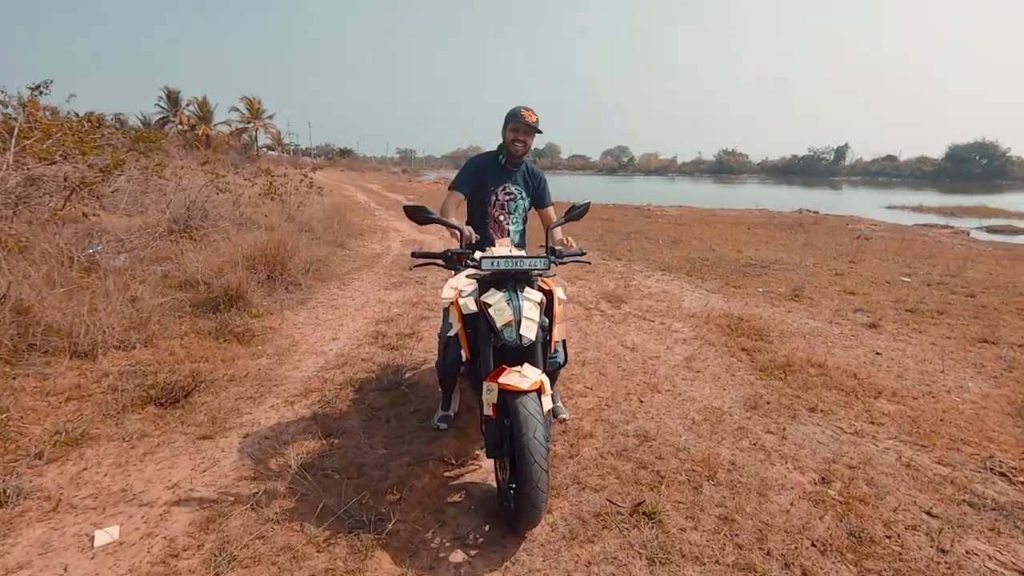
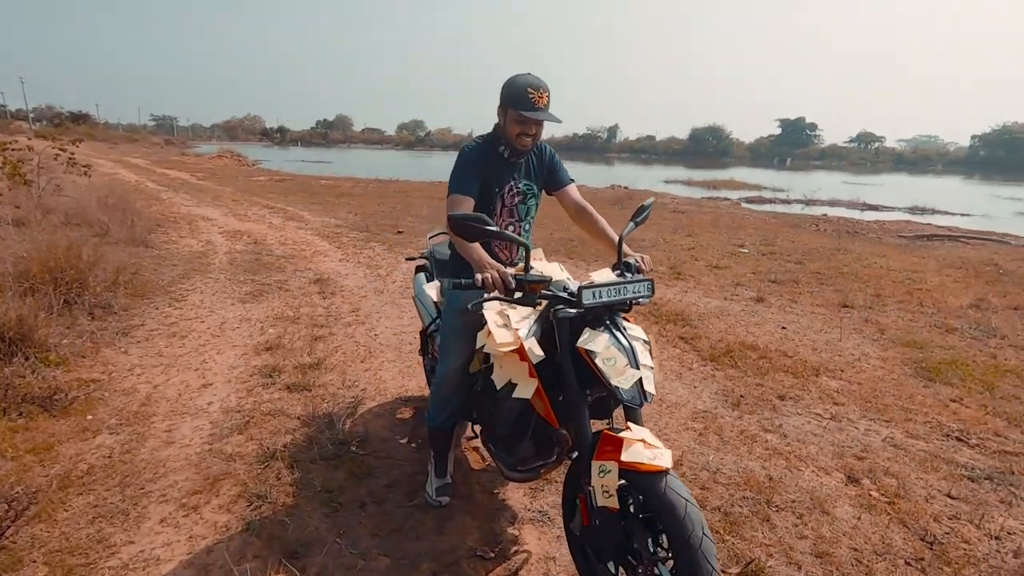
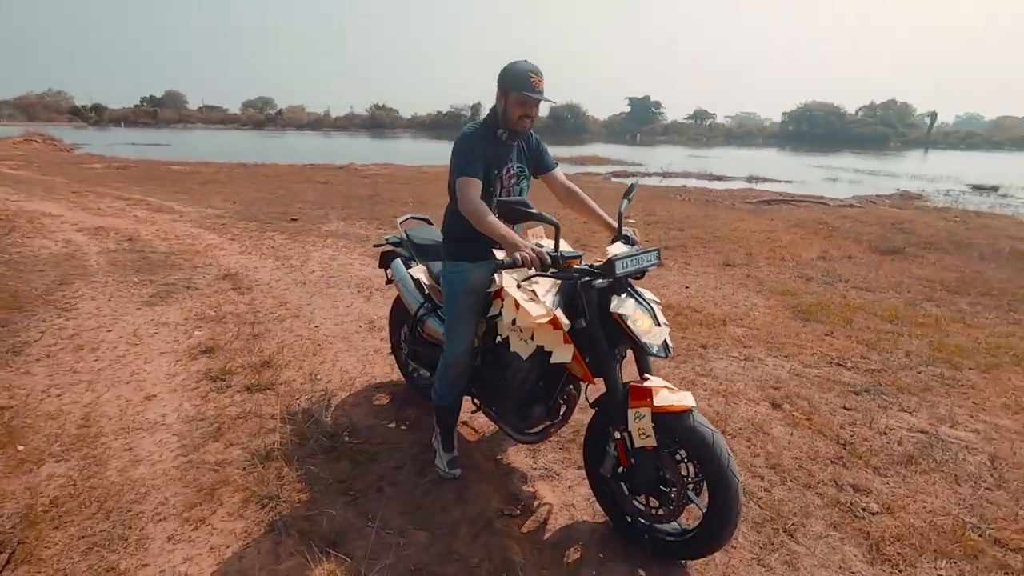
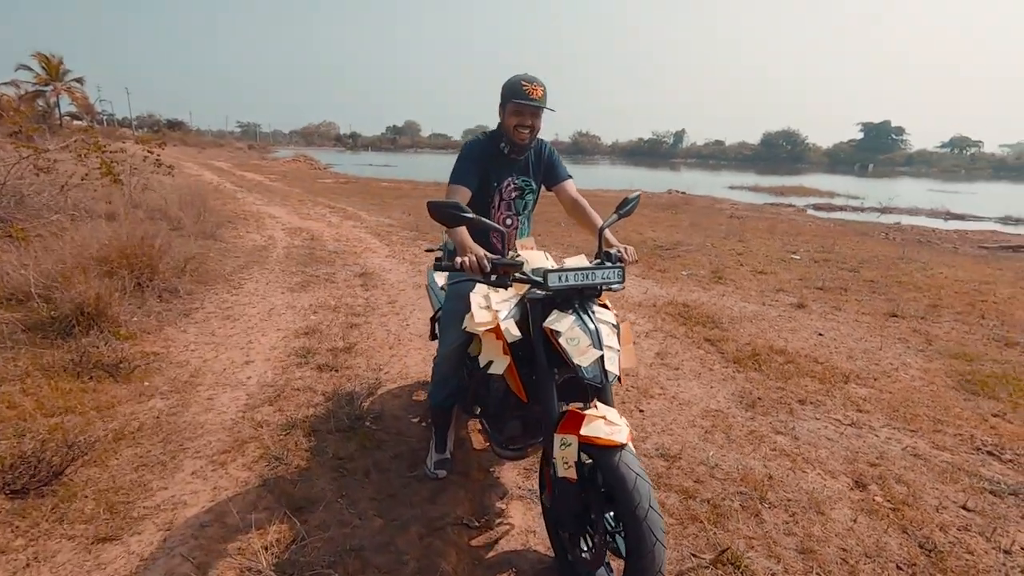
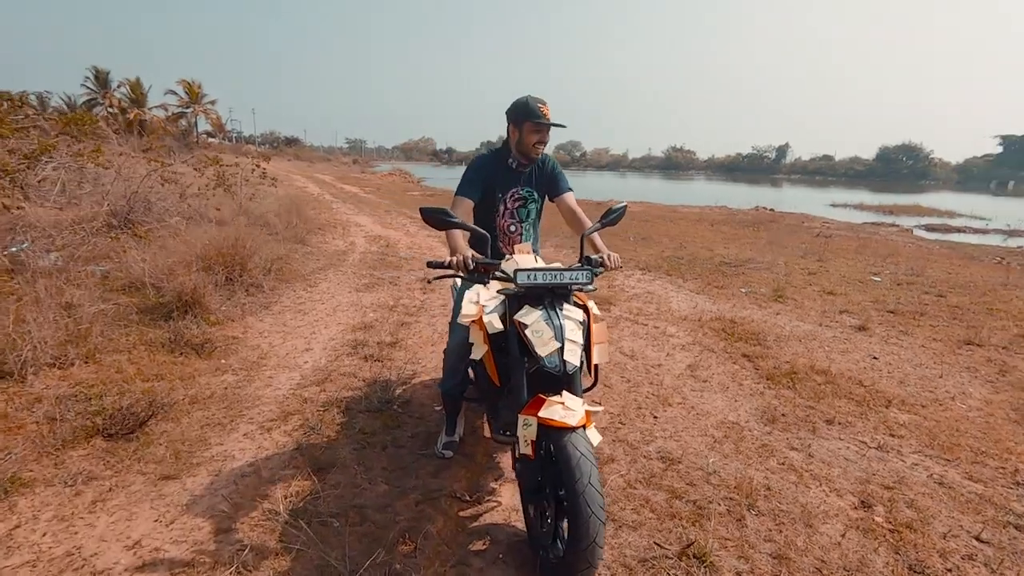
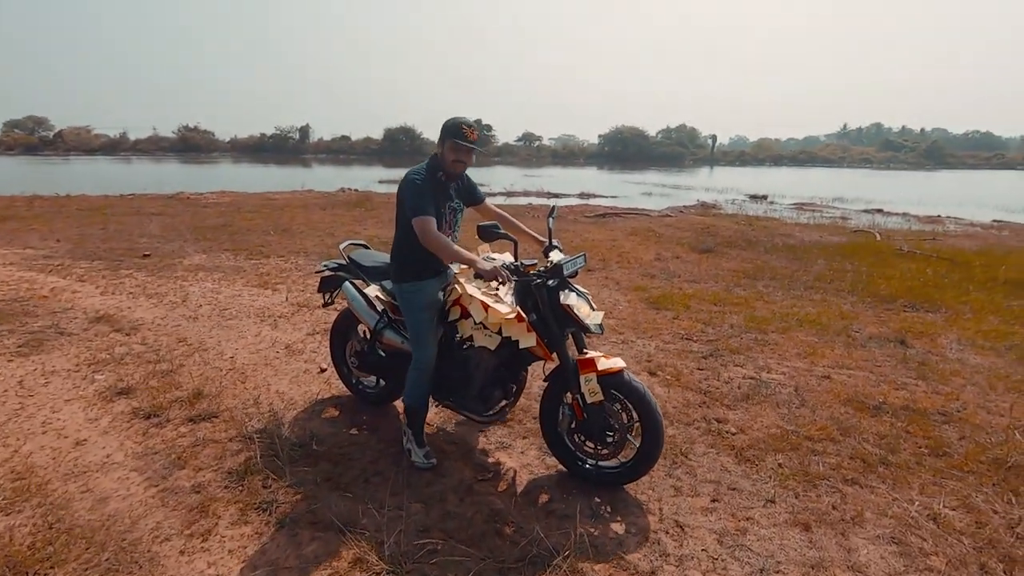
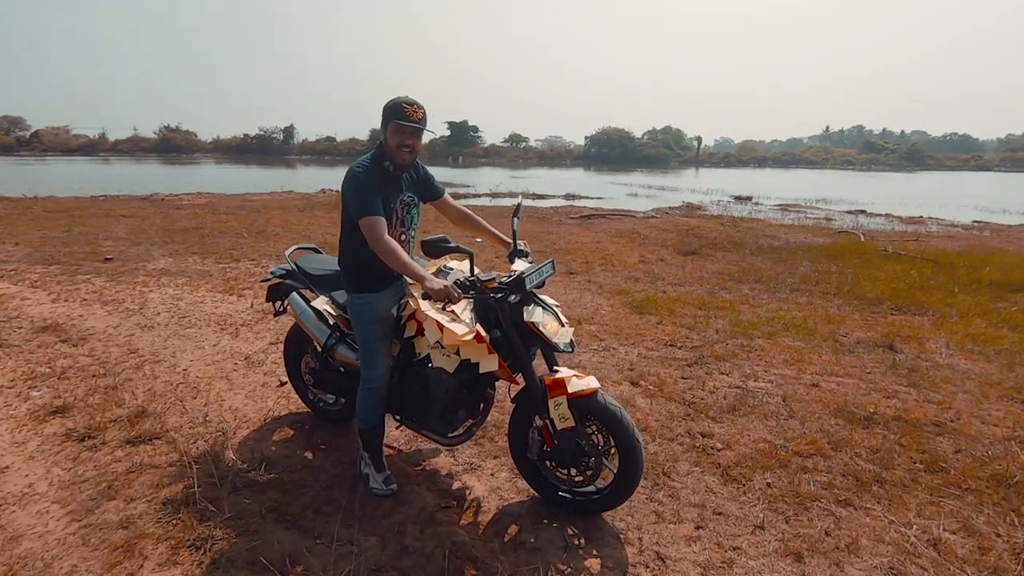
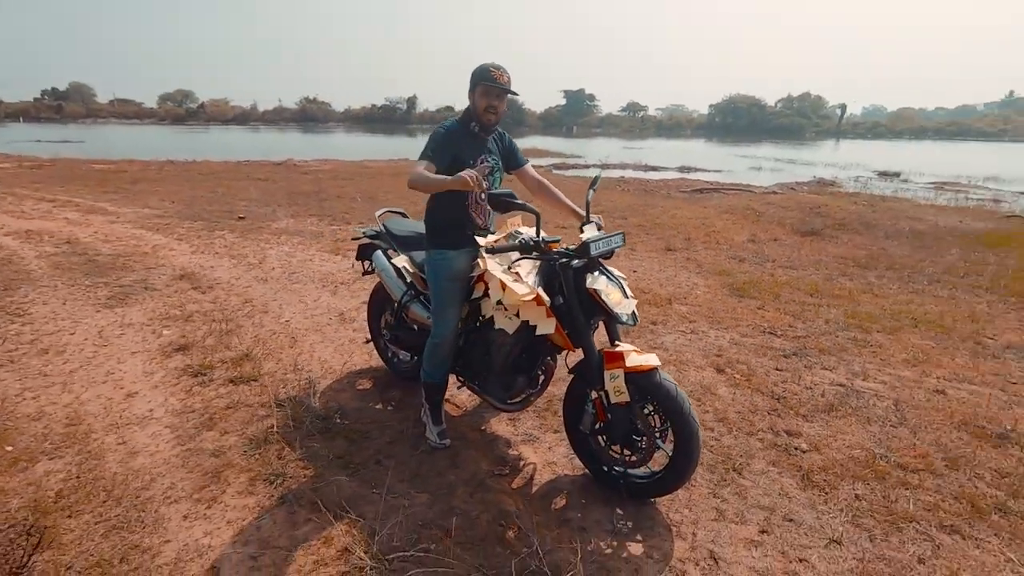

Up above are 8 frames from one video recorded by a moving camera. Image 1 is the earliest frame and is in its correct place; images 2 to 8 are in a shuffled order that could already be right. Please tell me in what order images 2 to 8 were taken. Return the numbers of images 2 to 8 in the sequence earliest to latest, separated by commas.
5, 4, 2, 3, 8, 6, 7
